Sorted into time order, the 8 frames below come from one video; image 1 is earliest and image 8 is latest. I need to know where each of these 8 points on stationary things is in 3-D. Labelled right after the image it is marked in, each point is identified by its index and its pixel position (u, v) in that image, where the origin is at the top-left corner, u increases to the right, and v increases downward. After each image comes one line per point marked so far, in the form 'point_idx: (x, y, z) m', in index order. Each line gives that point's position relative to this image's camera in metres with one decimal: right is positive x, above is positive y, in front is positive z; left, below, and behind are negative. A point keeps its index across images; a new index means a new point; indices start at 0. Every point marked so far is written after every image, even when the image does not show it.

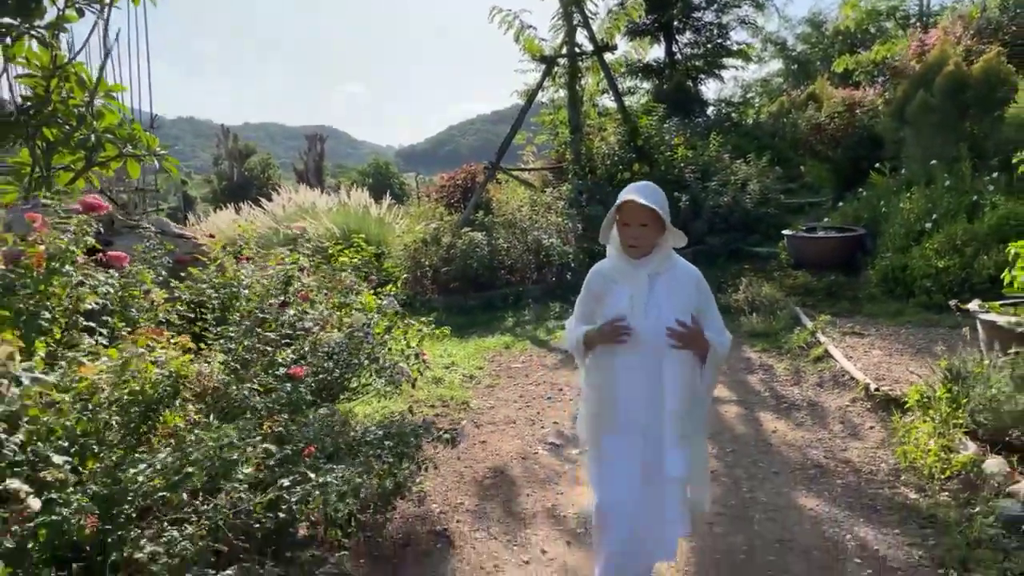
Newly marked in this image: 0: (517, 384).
0: (0.0, -0.7, +5.7) m
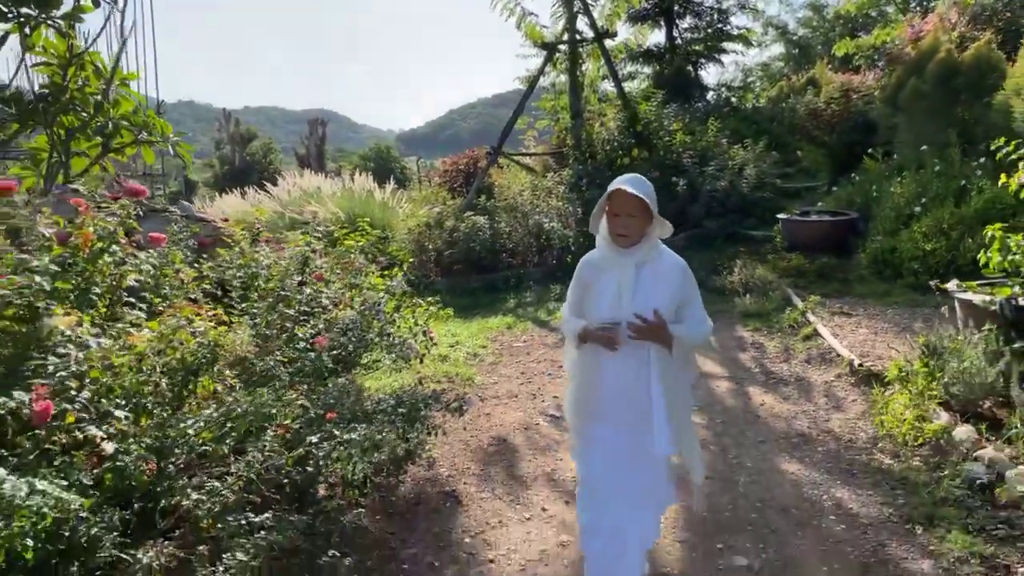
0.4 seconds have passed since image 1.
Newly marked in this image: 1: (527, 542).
0: (0.0, -0.6, +5.9) m
1: (+0.1, -1.0, +3.1) m
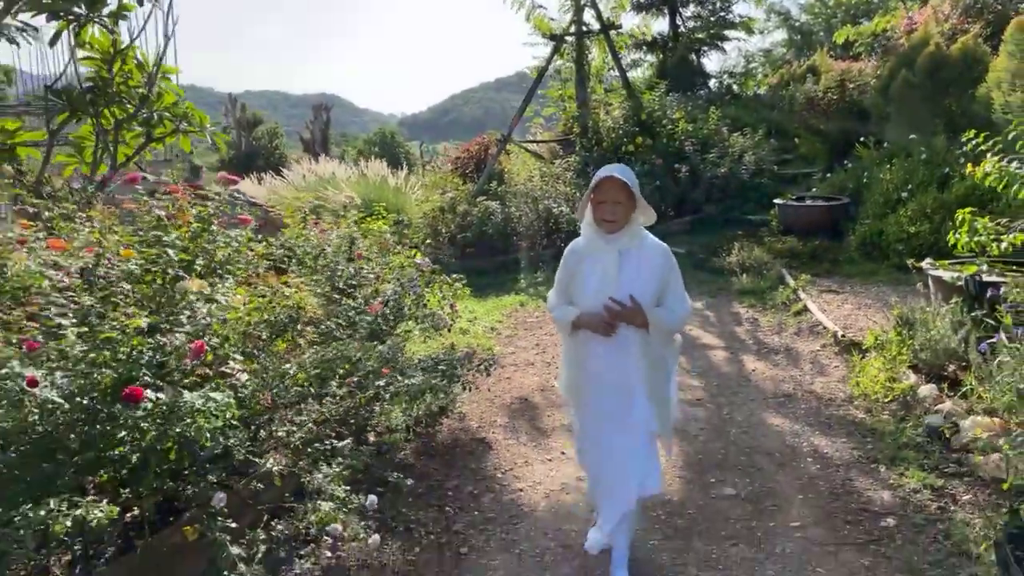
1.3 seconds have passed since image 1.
0: (+0.2, -0.4, +6.5) m
1: (+0.2, -0.9, +3.7) m
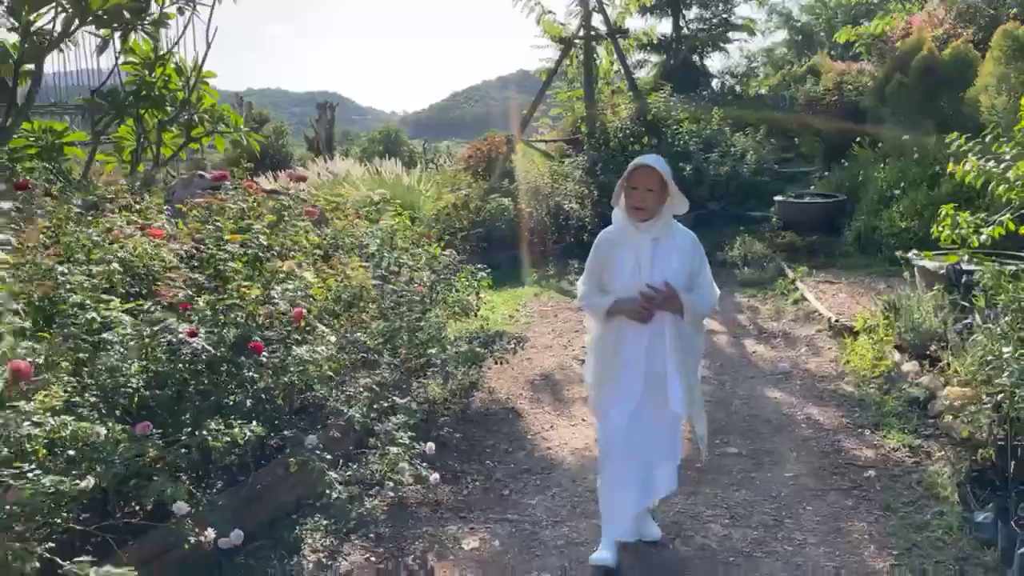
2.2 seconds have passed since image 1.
0: (+0.3, -0.3, +7.0) m
1: (+0.3, -0.8, +4.2) m
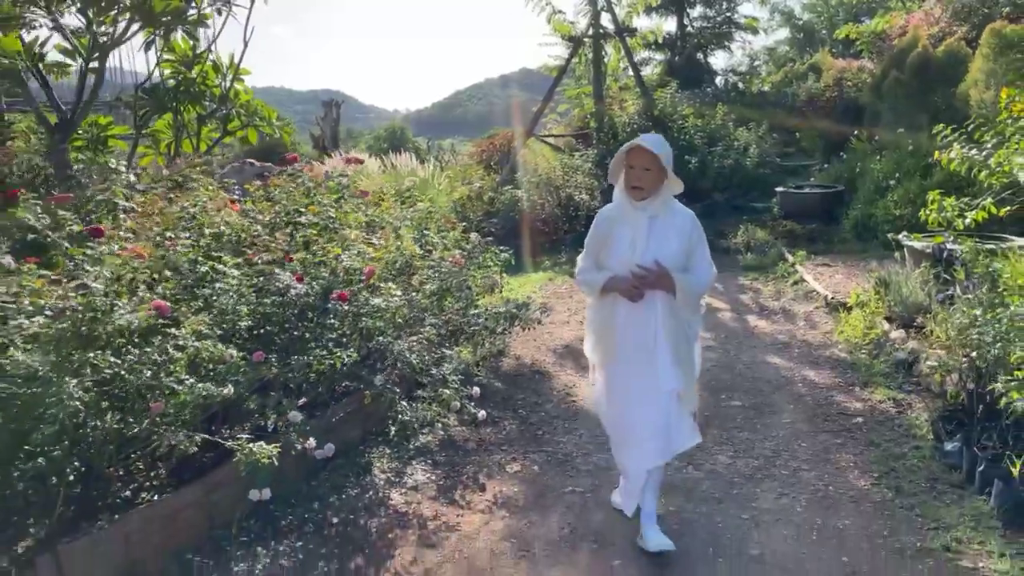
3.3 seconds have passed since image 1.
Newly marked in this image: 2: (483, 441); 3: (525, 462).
0: (+0.5, -0.1, +7.5) m
1: (+0.5, -0.6, +4.7) m
2: (-0.1, -0.7, +3.8) m
3: (+0.1, -0.8, +3.6) m
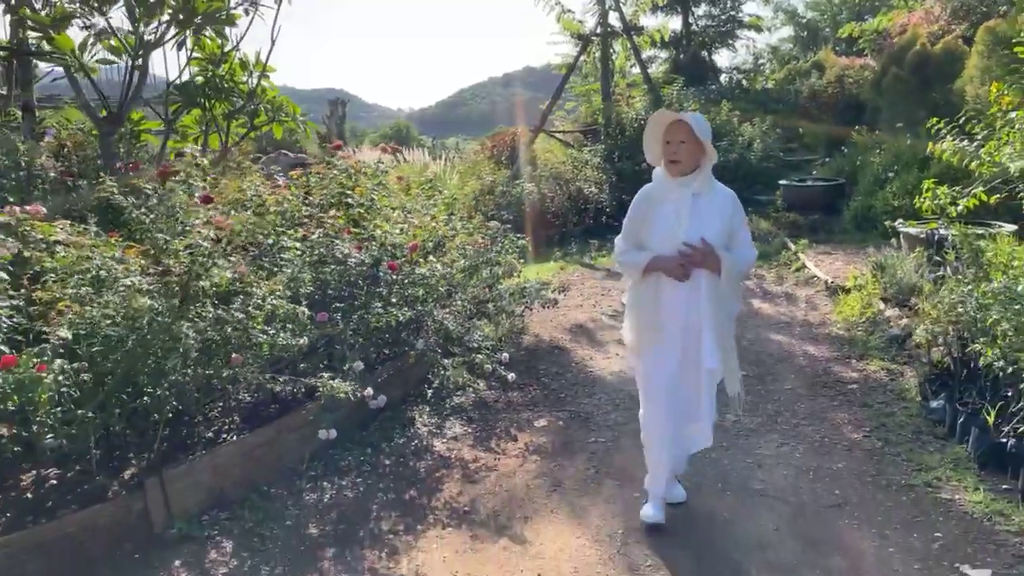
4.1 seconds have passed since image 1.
0: (+0.7, 0.0, +7.9) m
1: (+0.6, -0.5, +5.1) m
2: (0.0, -0.6, +4.2) m
3: (+0.2, -0.7, +3.9) m
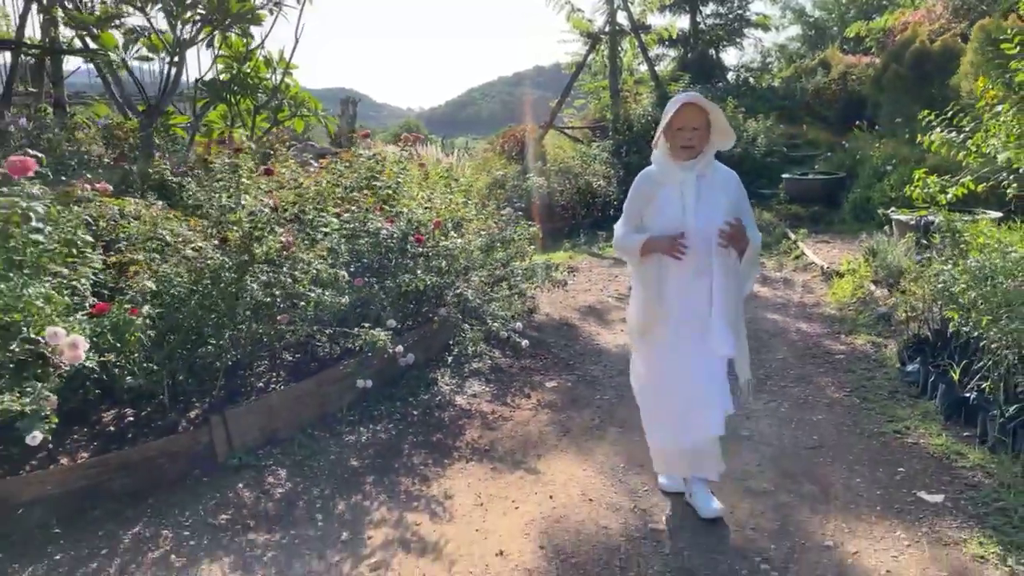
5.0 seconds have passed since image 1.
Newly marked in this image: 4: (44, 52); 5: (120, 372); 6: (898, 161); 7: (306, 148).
0: (+0.8, +0.2, +8.3) m
1: (+0.7, -0.3, +5.4) m
2: (+0.1, -0.5, +4.5) m
3: (+0.3, -0.5, +4.3) m
4: (-3.3, +1.7, +5.5) m
5: (-1.5, -0.3, +2.9) m
6: (+4.8, +1.6, +9.8) m
7: (-1.9, +1.3, +7.3) m
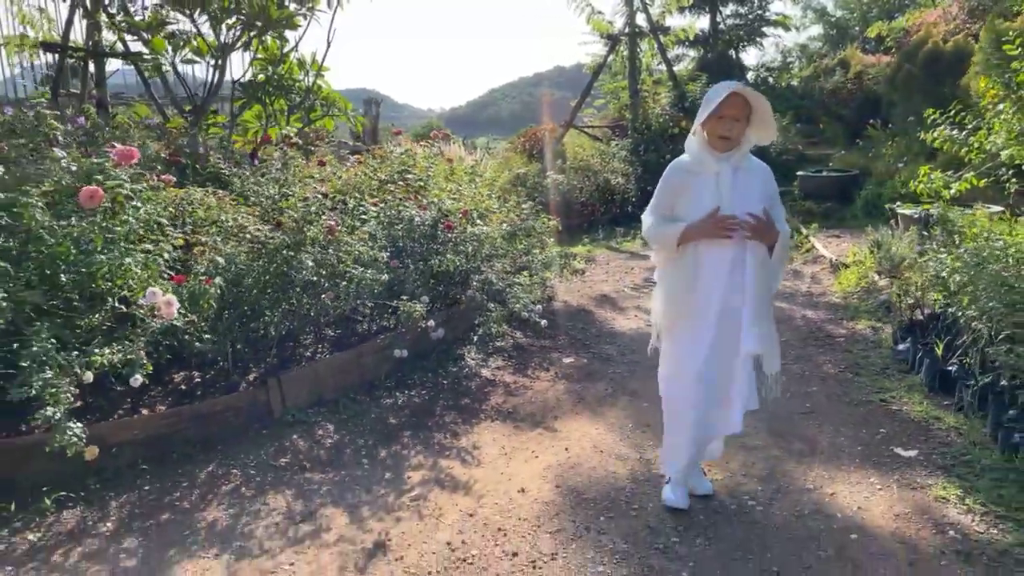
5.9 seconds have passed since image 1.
0: (+1.0, +0.3, +8.6) m
1: (+0.9, -0.3, +5.8) m
2: (+0.2, -0.4, +4.9) m
3: (+0.4, -0.4, +4.7) m
4: (-3.2, +1.8, +6.0) m
5: (-1.4, -0.2, +3.4) m
6: (+5.1, +1.7, +10.1) m
7: (-1.7, +1.4, +7.8) m
